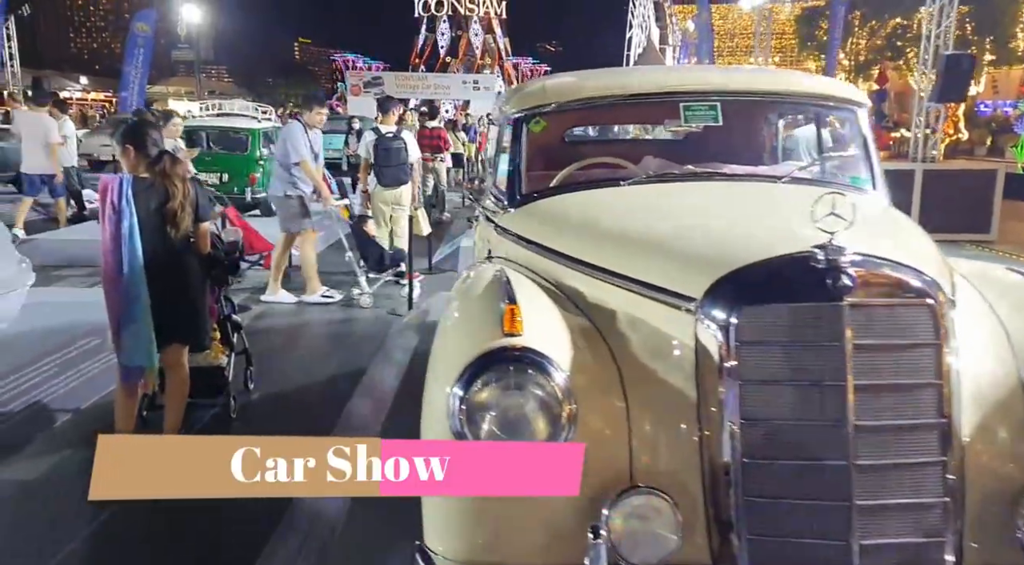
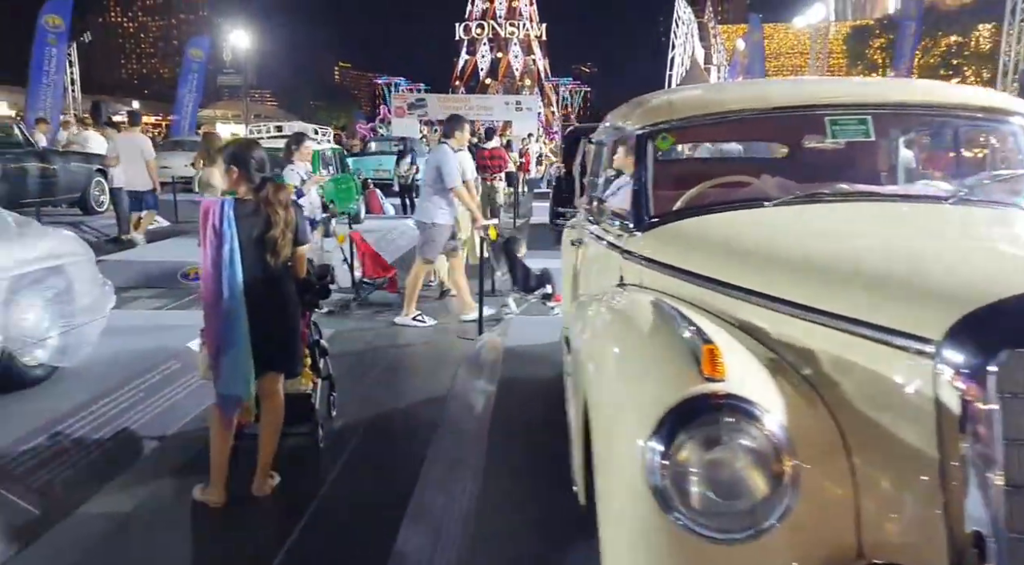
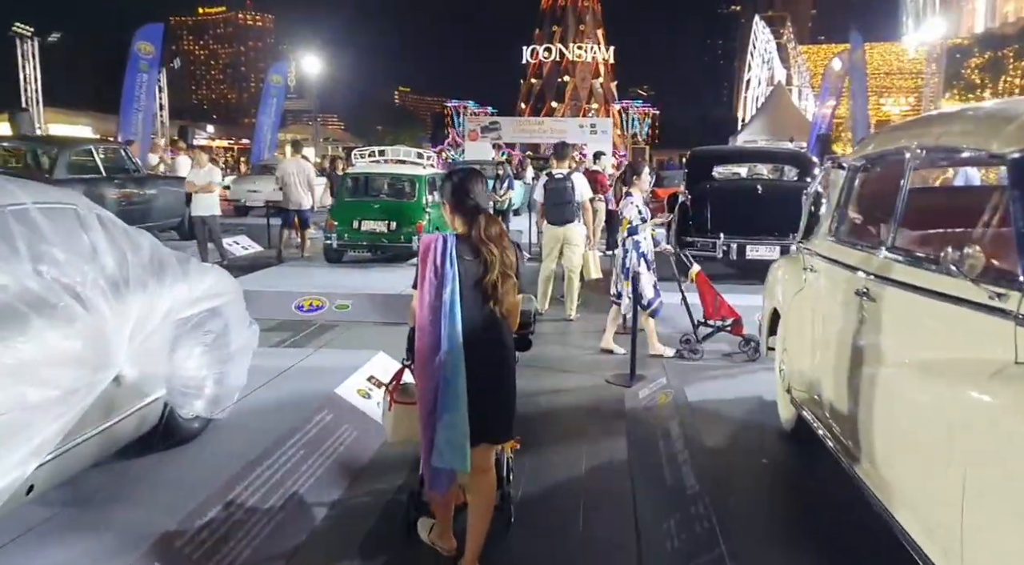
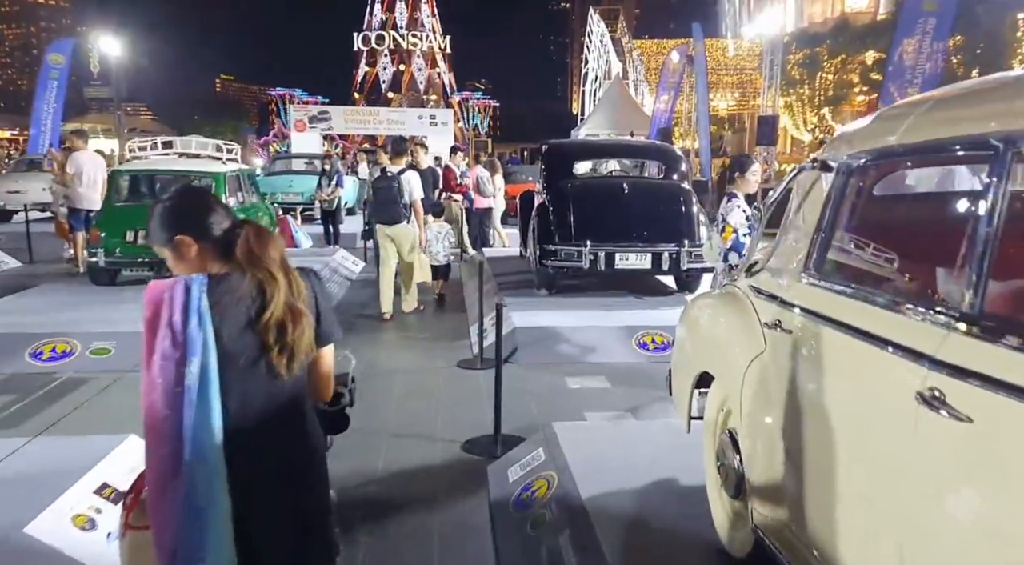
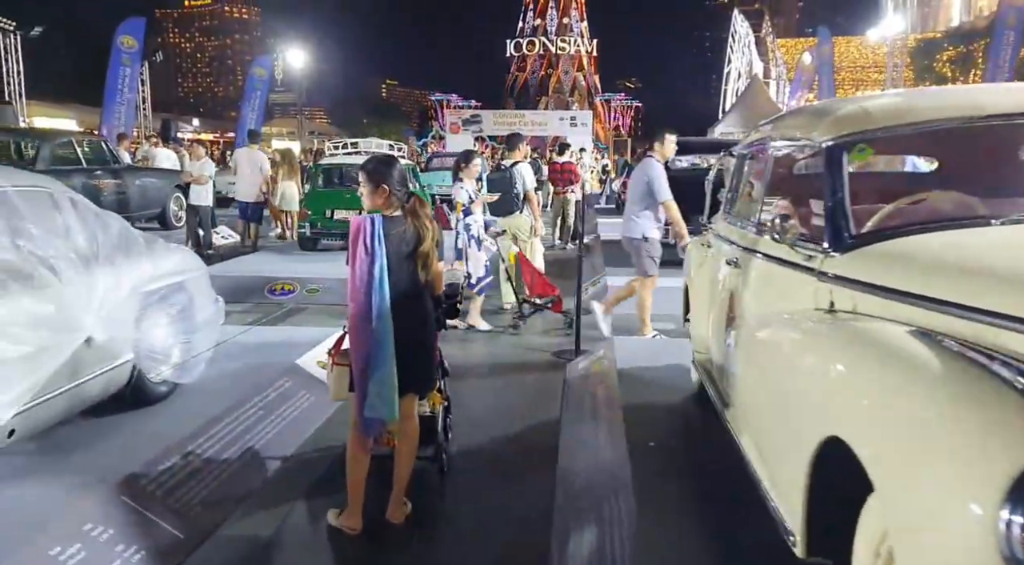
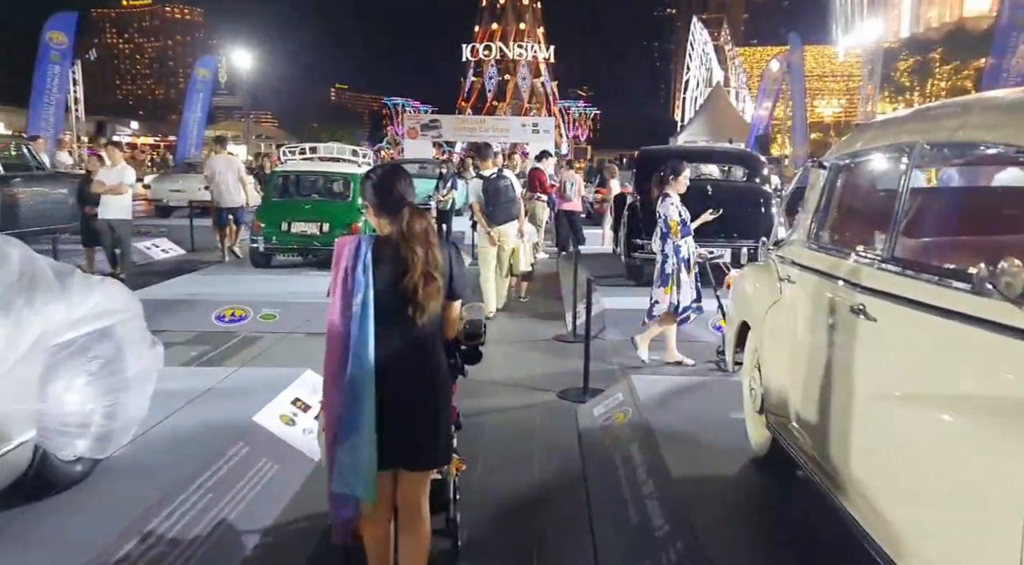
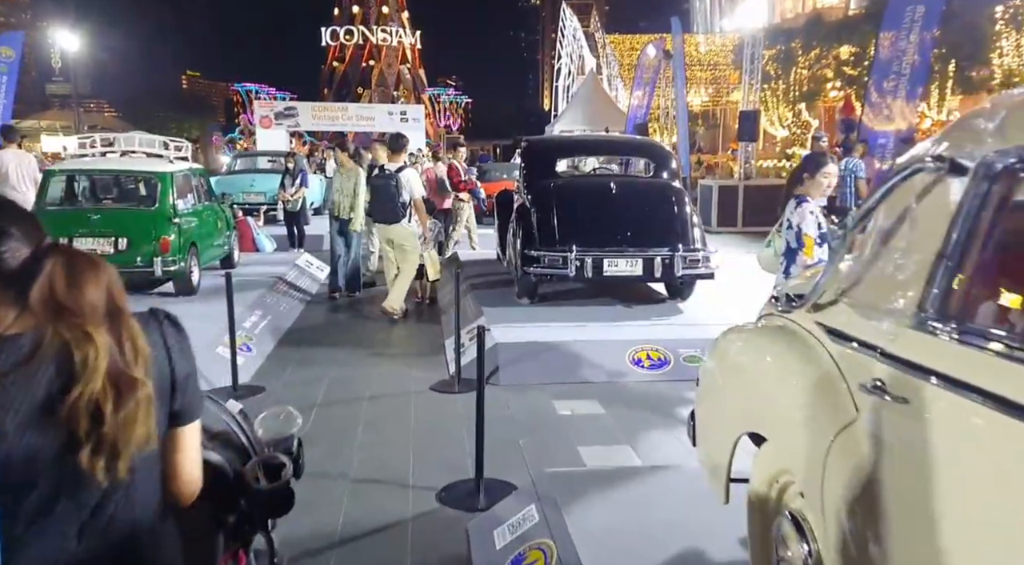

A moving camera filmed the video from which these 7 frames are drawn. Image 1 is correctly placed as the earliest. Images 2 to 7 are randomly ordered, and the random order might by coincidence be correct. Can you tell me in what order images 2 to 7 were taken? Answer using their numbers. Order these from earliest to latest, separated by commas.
2, 5, 3, 6, 4, 7
